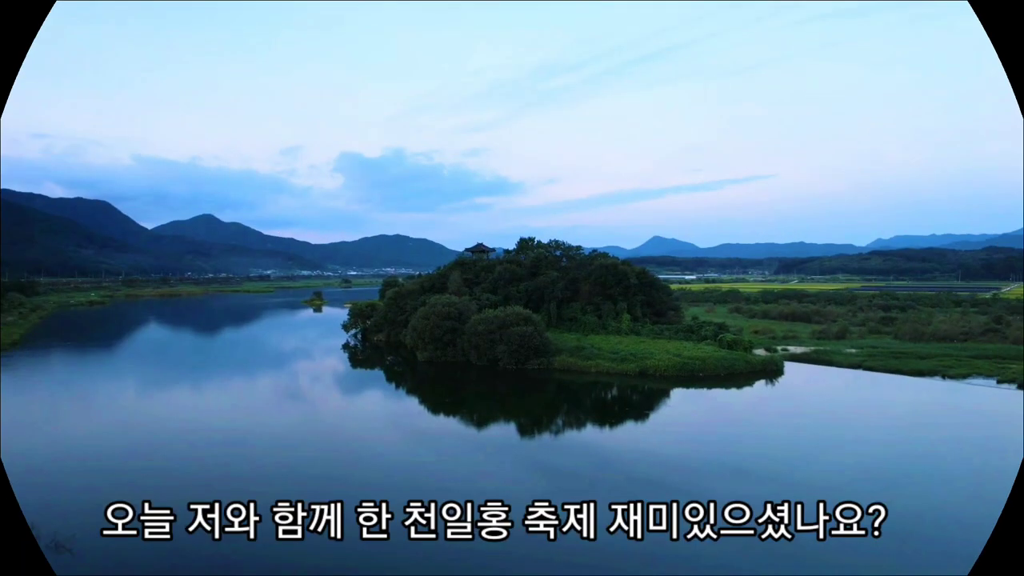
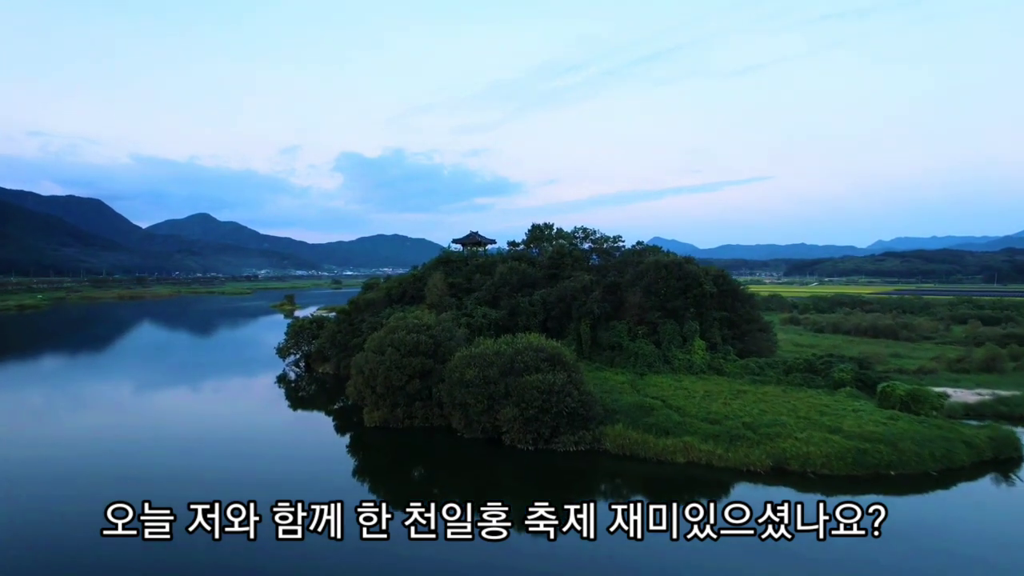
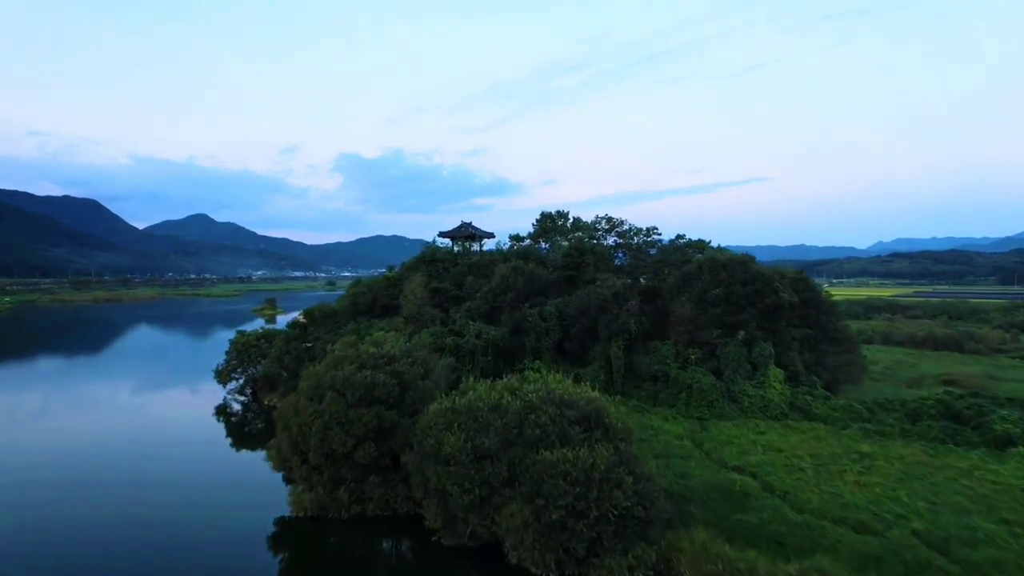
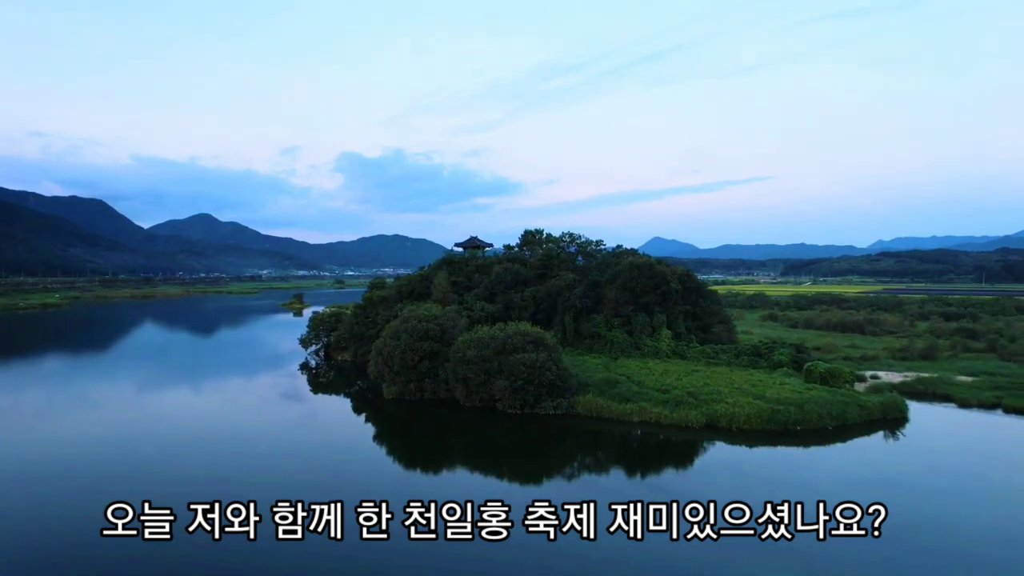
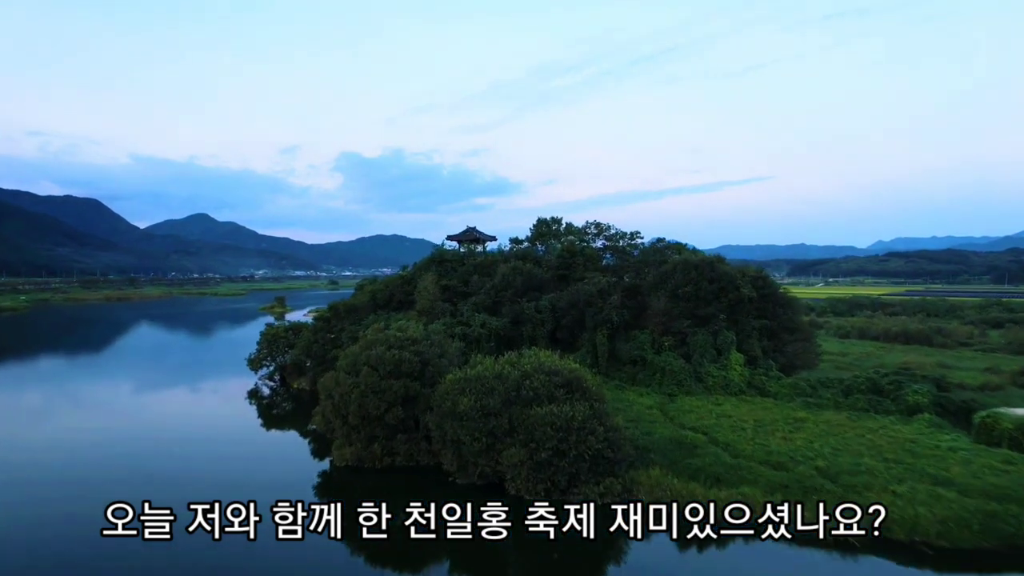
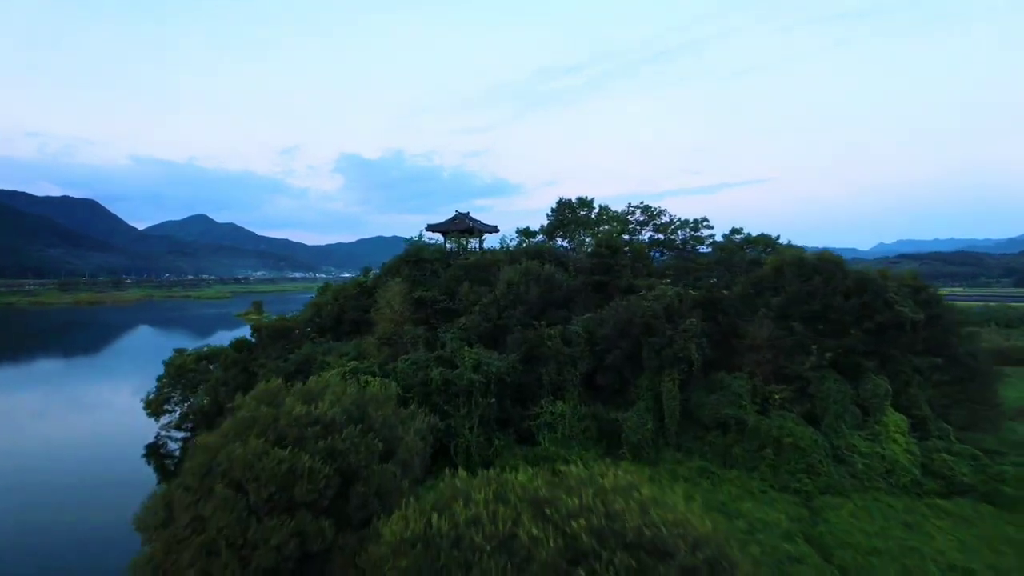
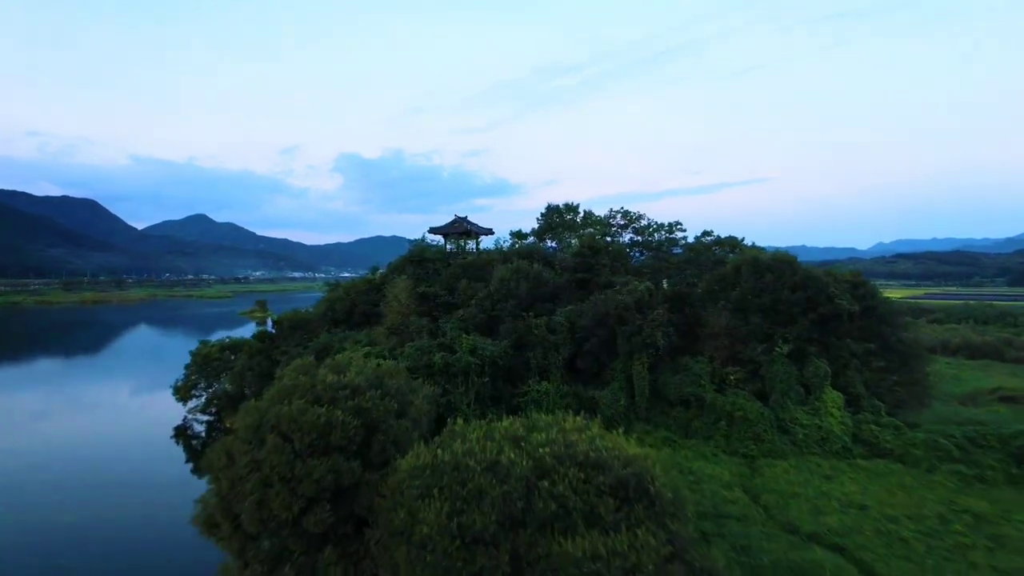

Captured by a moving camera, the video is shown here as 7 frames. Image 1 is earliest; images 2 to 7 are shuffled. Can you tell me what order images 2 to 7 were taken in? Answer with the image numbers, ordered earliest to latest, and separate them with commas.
4, 2, 5, 3, 7, 6
